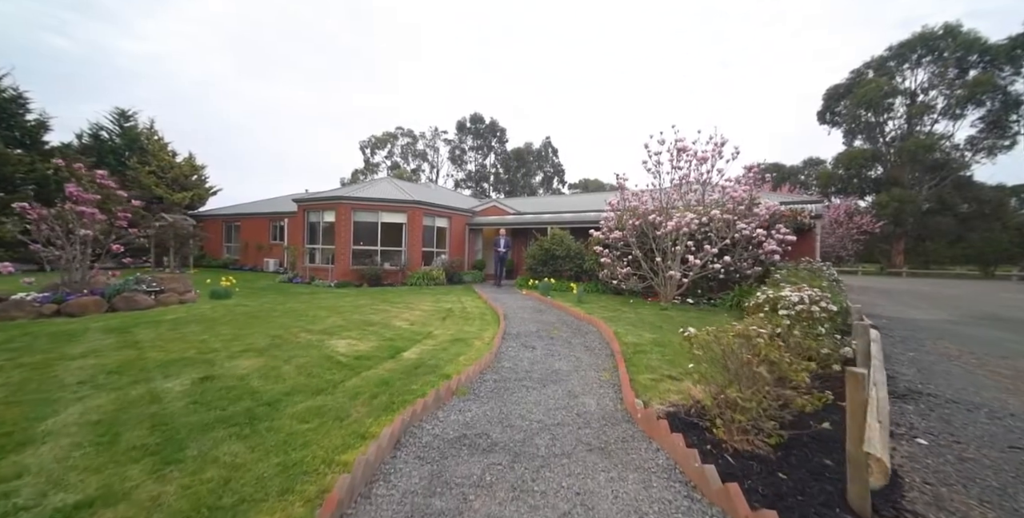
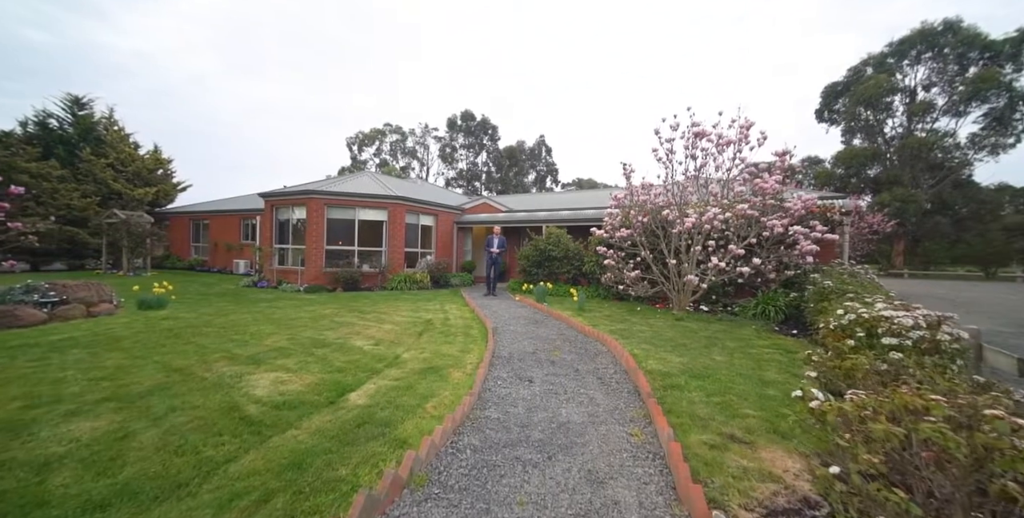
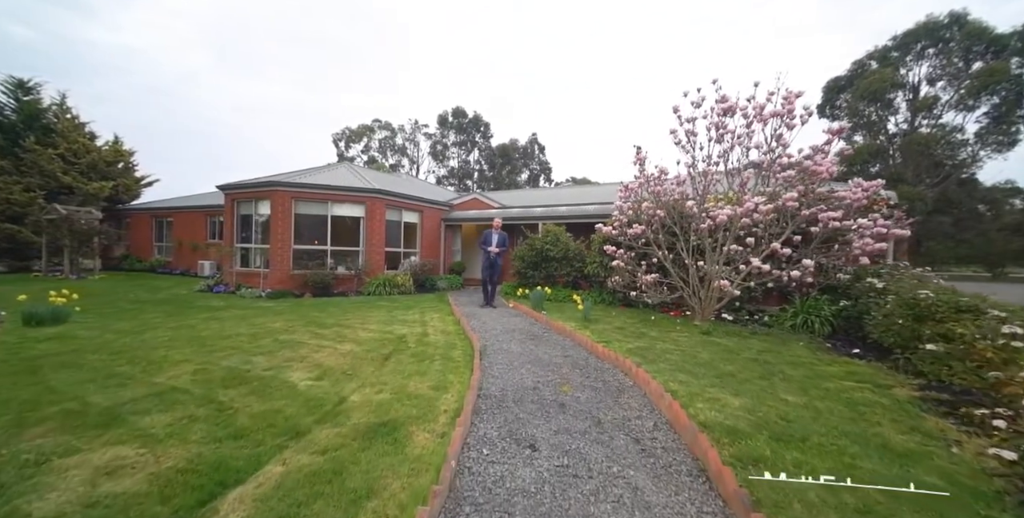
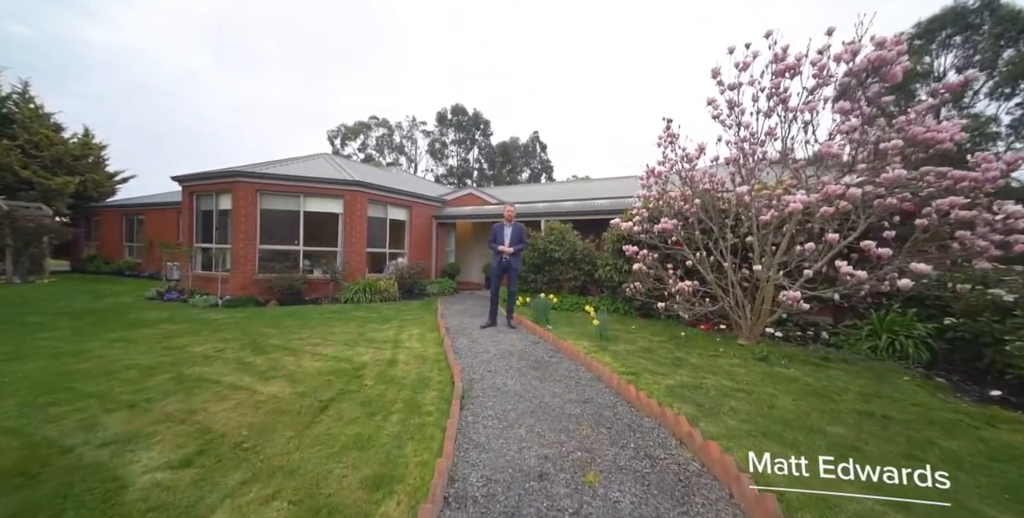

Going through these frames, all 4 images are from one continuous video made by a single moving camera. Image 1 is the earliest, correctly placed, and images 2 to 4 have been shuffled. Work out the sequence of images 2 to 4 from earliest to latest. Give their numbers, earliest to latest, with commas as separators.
2, 3, 4
